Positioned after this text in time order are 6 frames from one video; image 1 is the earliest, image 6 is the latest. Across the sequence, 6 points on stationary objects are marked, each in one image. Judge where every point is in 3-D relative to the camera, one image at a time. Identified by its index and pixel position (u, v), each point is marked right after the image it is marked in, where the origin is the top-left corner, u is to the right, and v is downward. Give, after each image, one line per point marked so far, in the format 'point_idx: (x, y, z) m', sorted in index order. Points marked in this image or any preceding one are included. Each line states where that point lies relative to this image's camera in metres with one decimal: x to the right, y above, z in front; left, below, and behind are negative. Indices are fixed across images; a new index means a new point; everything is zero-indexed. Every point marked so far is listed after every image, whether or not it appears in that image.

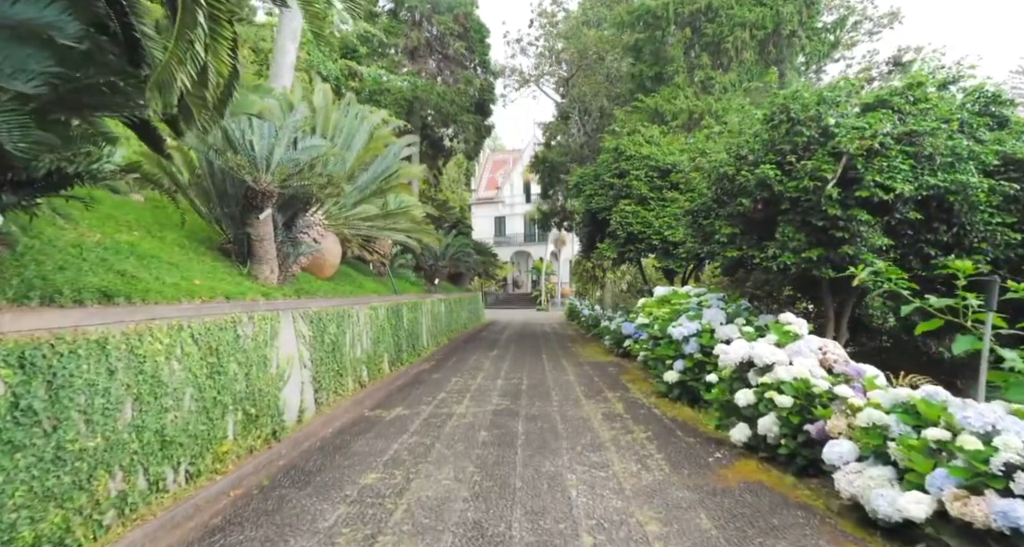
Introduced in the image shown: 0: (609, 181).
0: (+1.9, +1.8, +11.9) m
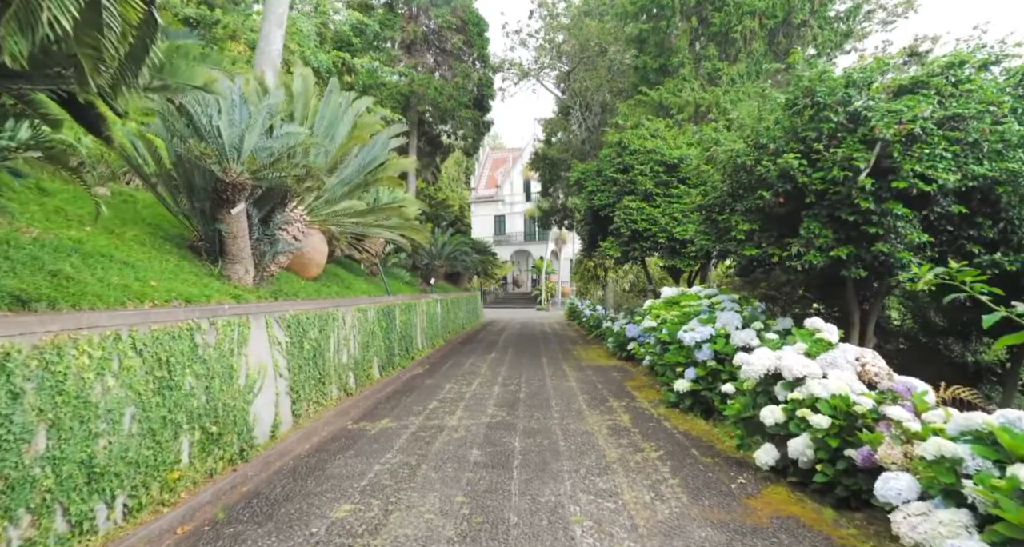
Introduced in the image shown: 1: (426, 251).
0: (+1.9, +1.8, +11.3) m
1: (-2.2, +0.6, +15.5) m
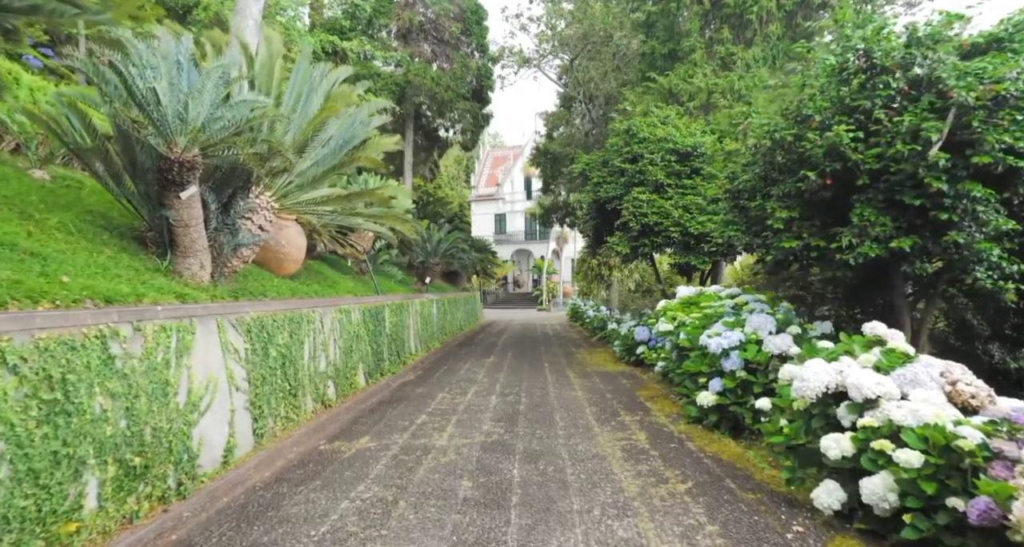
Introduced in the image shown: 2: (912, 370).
0: (+1.9, +1.9, +10.5) m
1: (-2.2, +0.6, +14.7) m
2: (+2.1, -0.5, +3.2) m
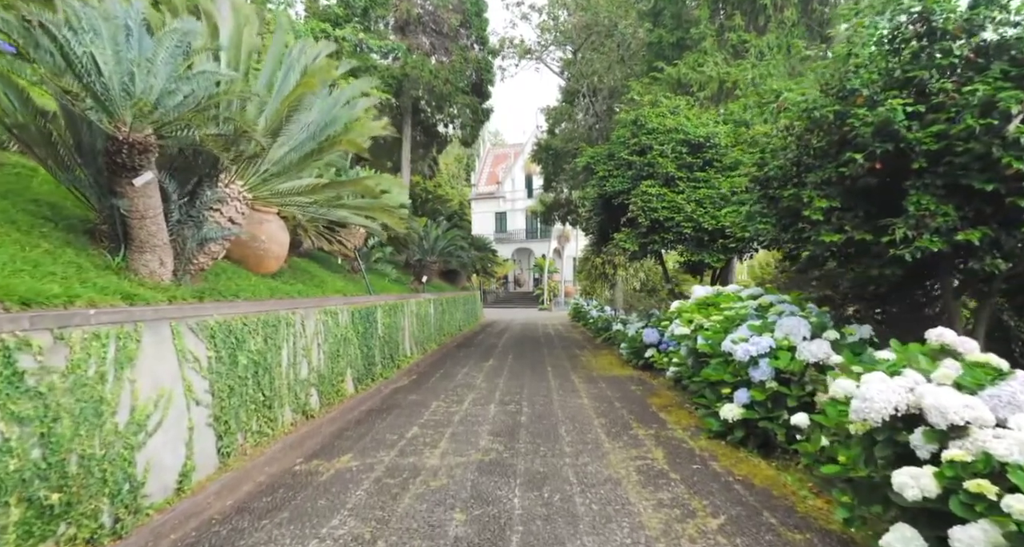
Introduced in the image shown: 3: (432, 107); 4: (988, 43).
0: (+1.9, +1.9, +9.9) m
1: (-2.2, +0.7, +14.1) m
2: (+2.1, -0.5, +2.6) m
3: (-2.4, +4.9, +17.9) m
4: (+2.9, +1.4, +3.6) m
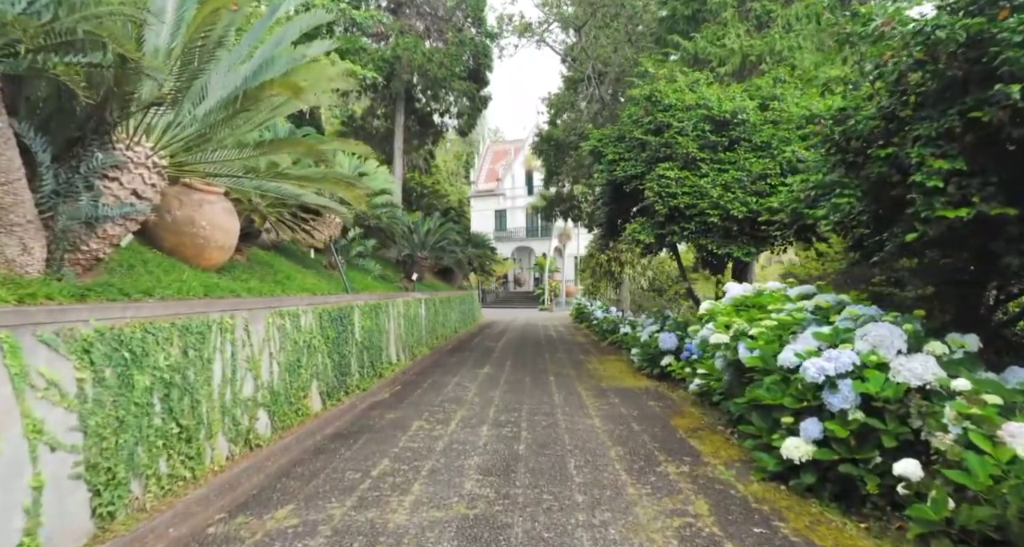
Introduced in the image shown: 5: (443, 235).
0: (+1.8, +1.9, +8.7) m
1: (-2.2, +0.7, +12.9) m
2: (+2.1, -0.4, +1.4) m
3: (-2.4, +5.0, +16.7) m
4: (+2.8, +1.4, +2.4) m
5: (-1.6, +0.9, +13.9) m
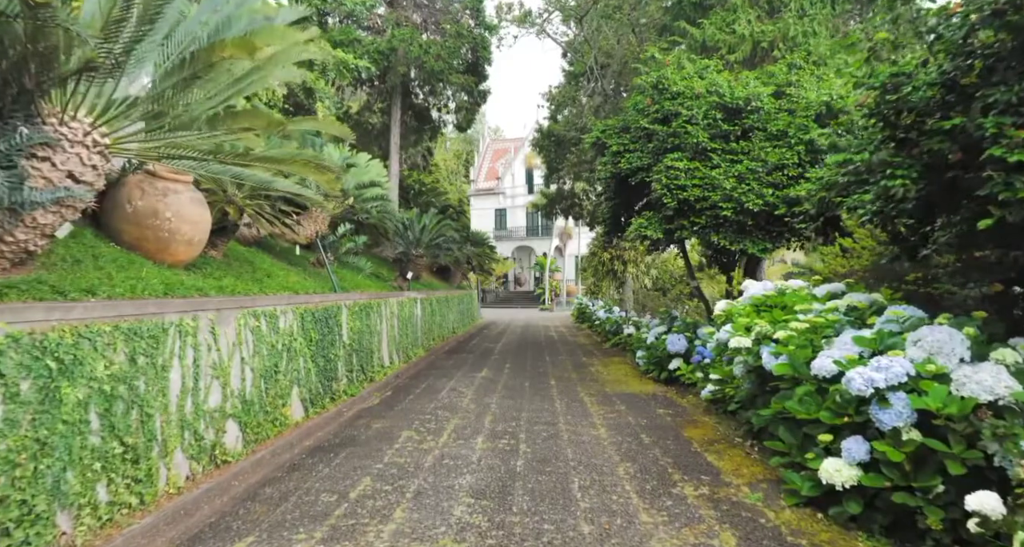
0: (+1.8, +2.0, +8.2) m
1: (-2.3, +0.8, +12.4) m
2: (+2.0, -0.4, +0.9) m
3: (-2.4, +5.0, +16.1) m
4: (+2.8, +1.5, +1.9) m
5: (-1.6, +0.9, +13.4) m
